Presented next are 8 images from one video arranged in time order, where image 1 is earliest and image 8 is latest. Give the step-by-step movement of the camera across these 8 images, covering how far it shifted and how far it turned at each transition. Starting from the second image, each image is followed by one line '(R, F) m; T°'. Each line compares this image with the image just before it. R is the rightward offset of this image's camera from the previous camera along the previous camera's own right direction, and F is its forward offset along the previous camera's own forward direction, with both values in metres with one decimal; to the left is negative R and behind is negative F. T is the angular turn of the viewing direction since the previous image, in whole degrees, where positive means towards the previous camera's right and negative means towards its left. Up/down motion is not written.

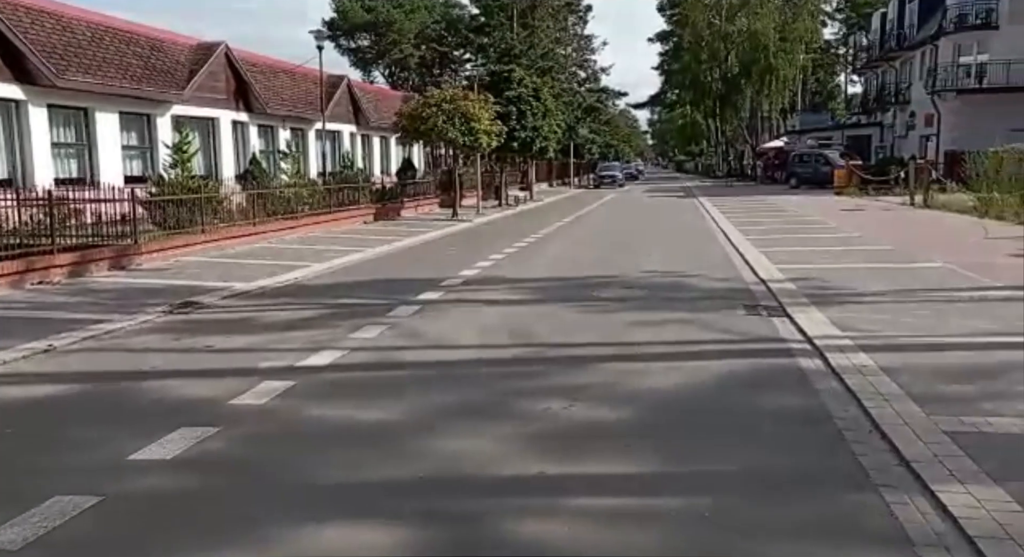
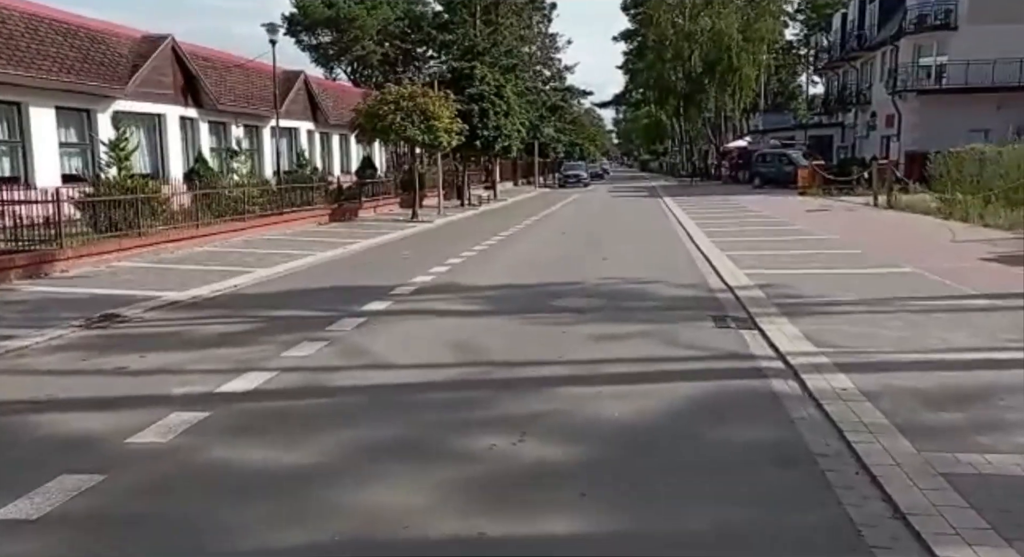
(+0.2, +0.7) m; +2°
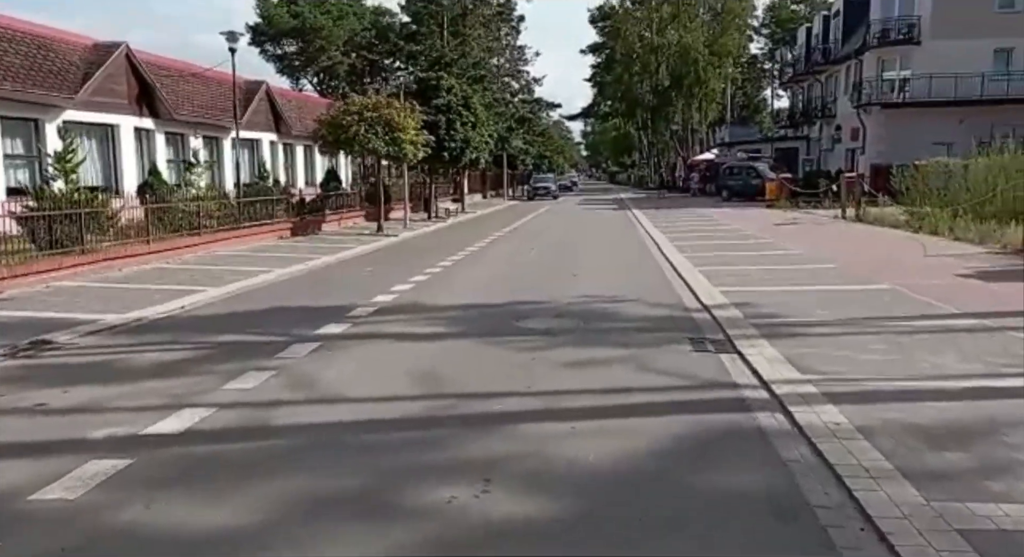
(+0.1, +0.6) m; +2°
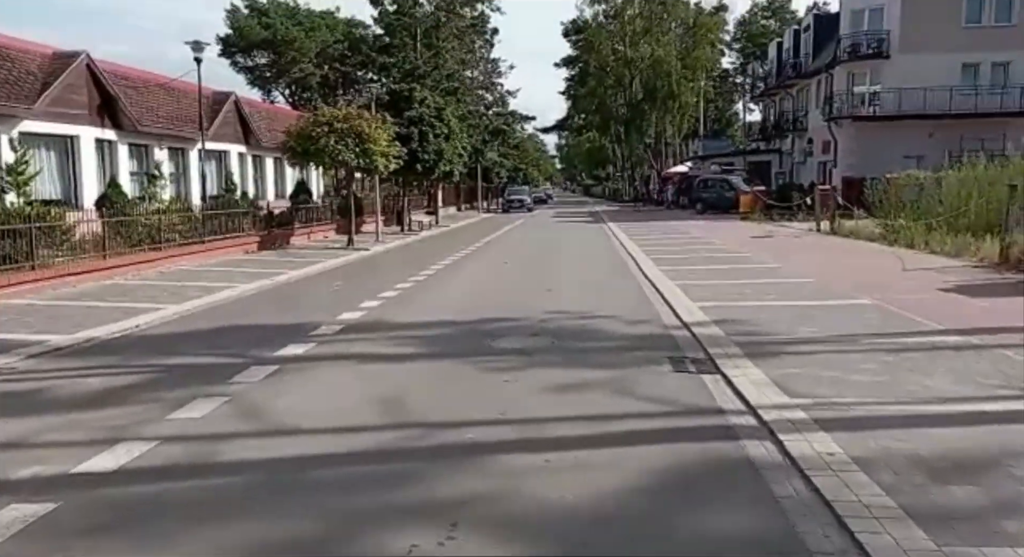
(0.0, +0.5) m; +2°
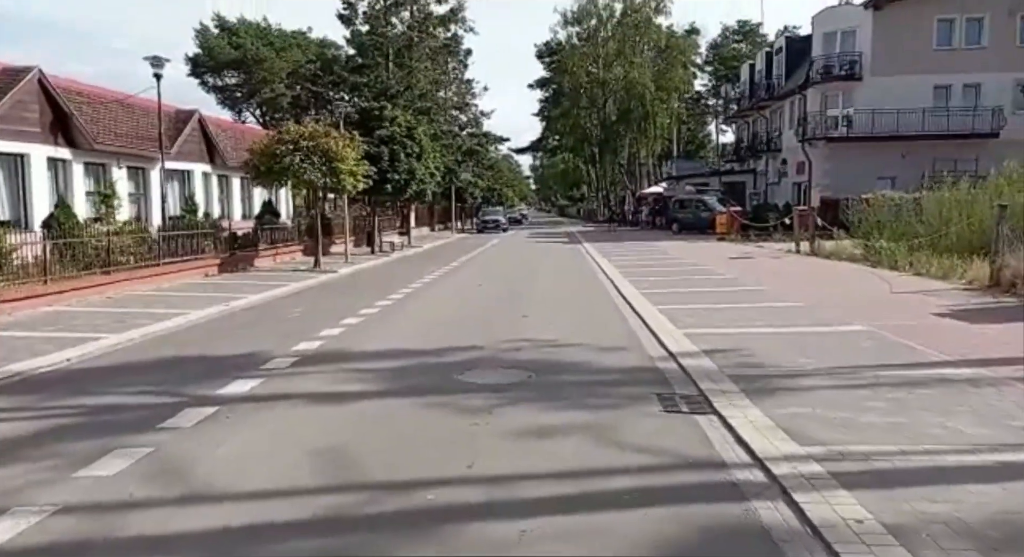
(0.0, +0.9) m; +2°
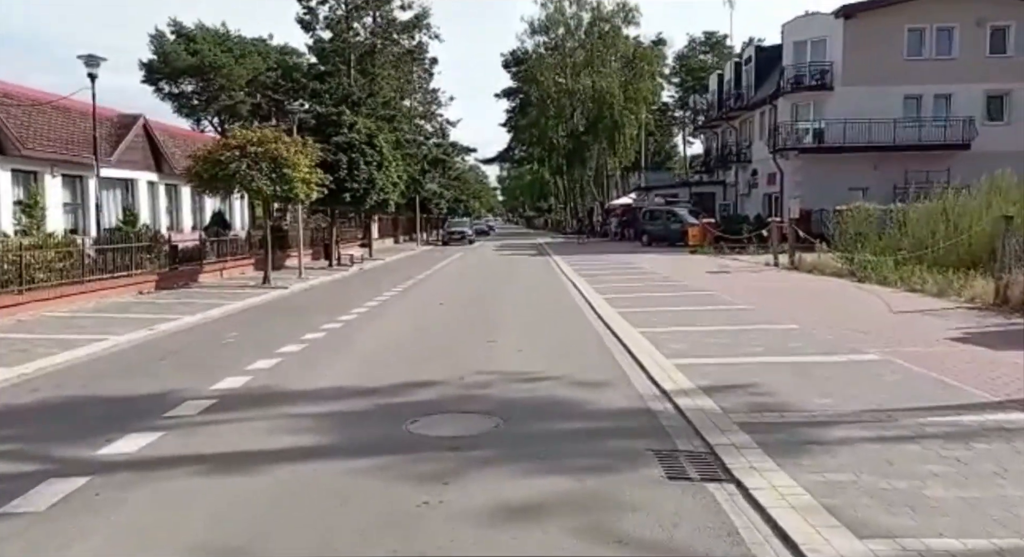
(0.0, +1.6) m; +2°
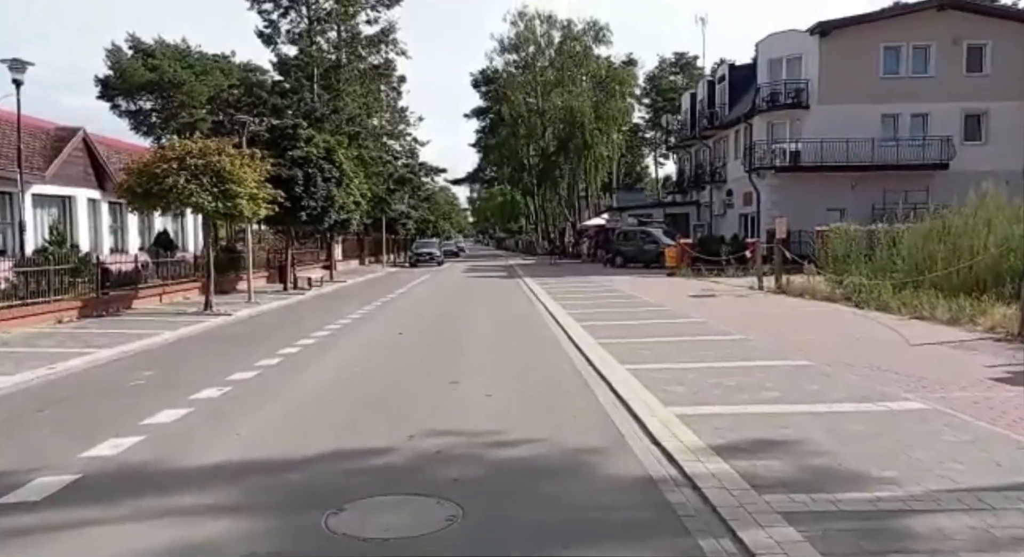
(+0.1, +1.9) m; +2°
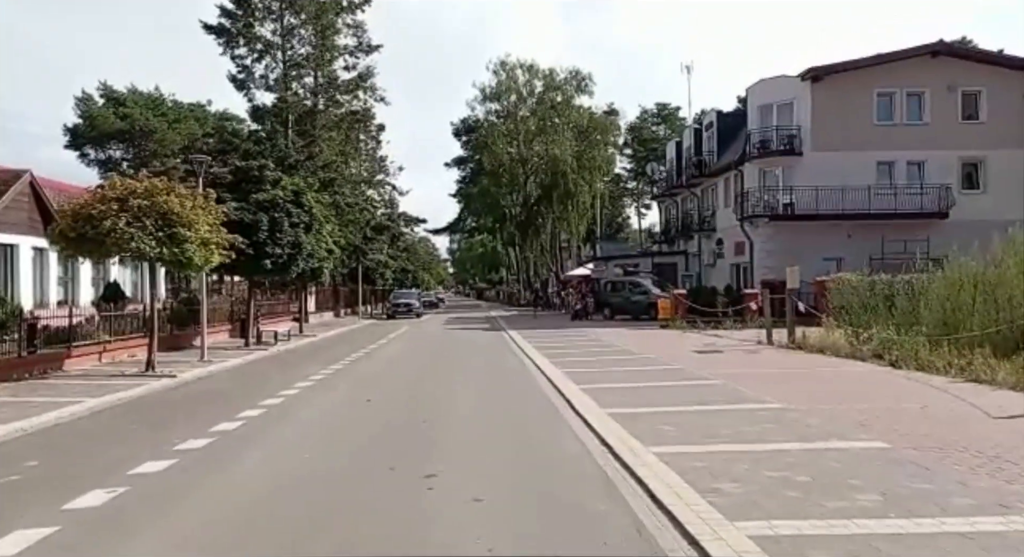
(-0.2, +2.4) m; +1°
